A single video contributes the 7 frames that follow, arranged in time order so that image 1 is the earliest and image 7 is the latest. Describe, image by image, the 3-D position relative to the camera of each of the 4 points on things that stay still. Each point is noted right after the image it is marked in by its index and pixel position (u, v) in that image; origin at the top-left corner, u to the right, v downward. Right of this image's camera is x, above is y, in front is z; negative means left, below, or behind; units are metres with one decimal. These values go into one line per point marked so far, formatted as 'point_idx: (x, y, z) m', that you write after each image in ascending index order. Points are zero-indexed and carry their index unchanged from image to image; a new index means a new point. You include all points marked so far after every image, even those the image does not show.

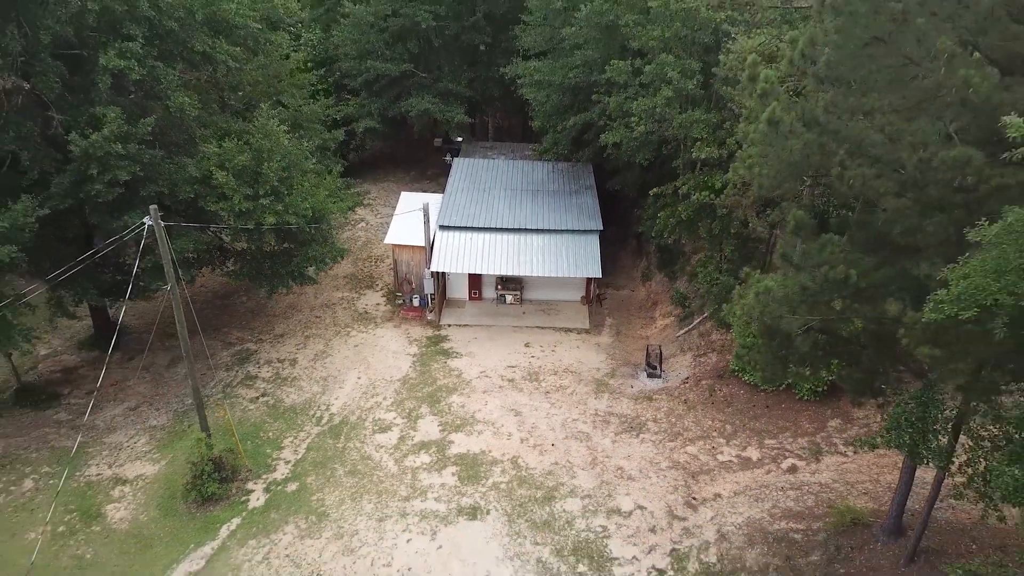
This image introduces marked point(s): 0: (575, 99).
0: (+1.6, +4.7, +19.6) m
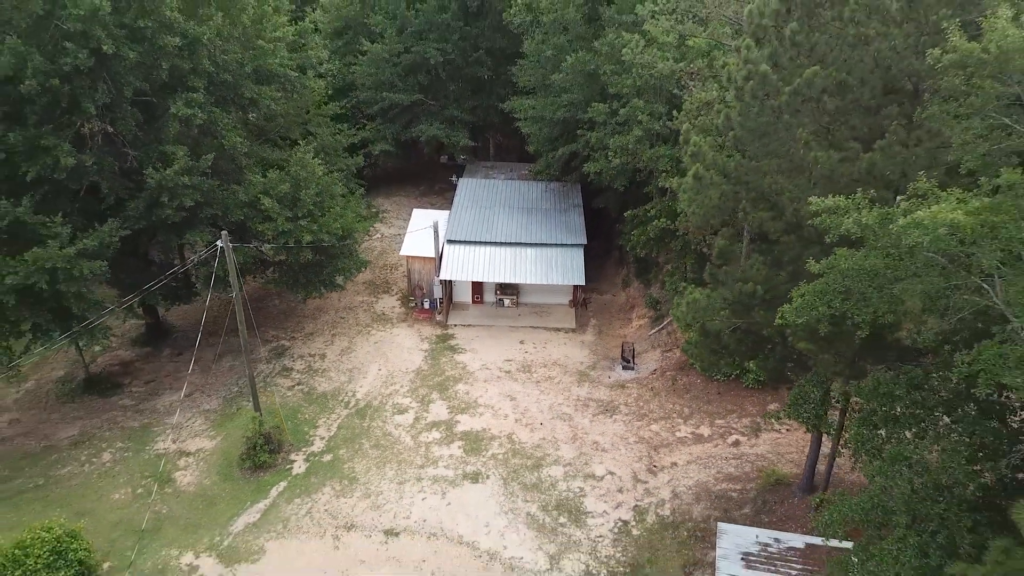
0: (+1.5, +4.6, +22.7) m
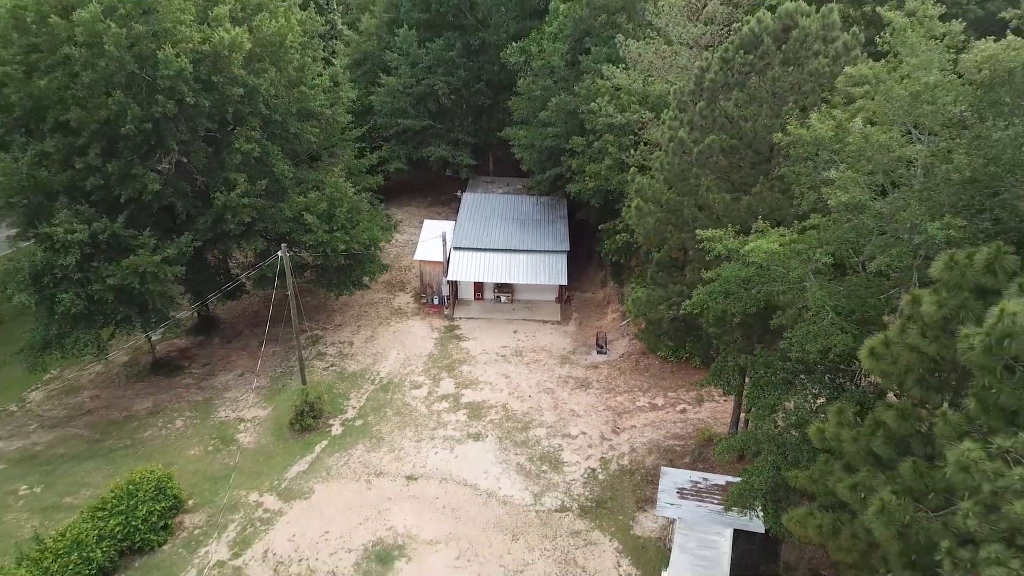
0: (+1.3, +4.6, +27.1) m
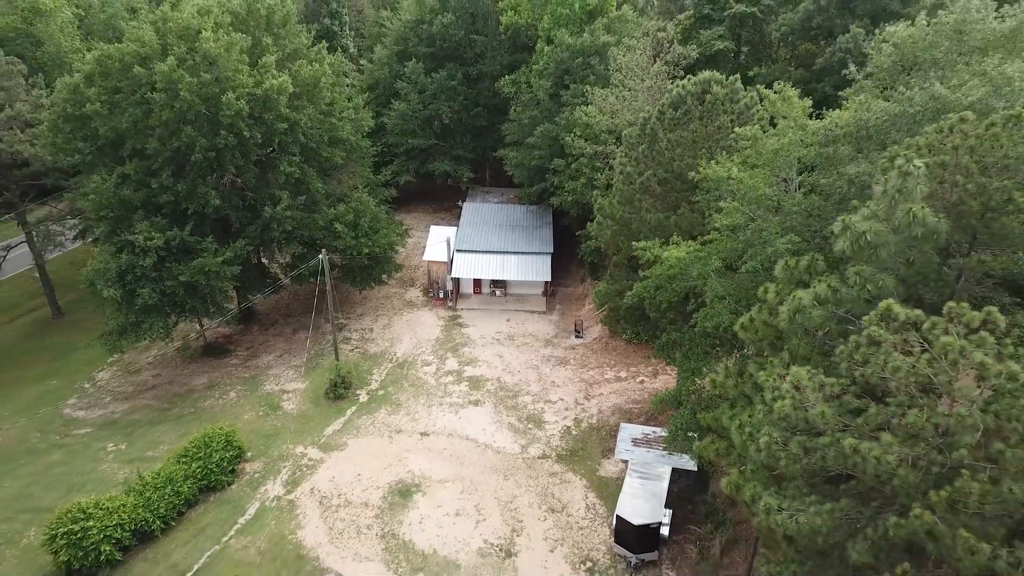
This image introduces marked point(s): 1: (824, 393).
0: (+1.1, +4.8, +32.2) m
1: (+4.3, -1.4, +11.1) m
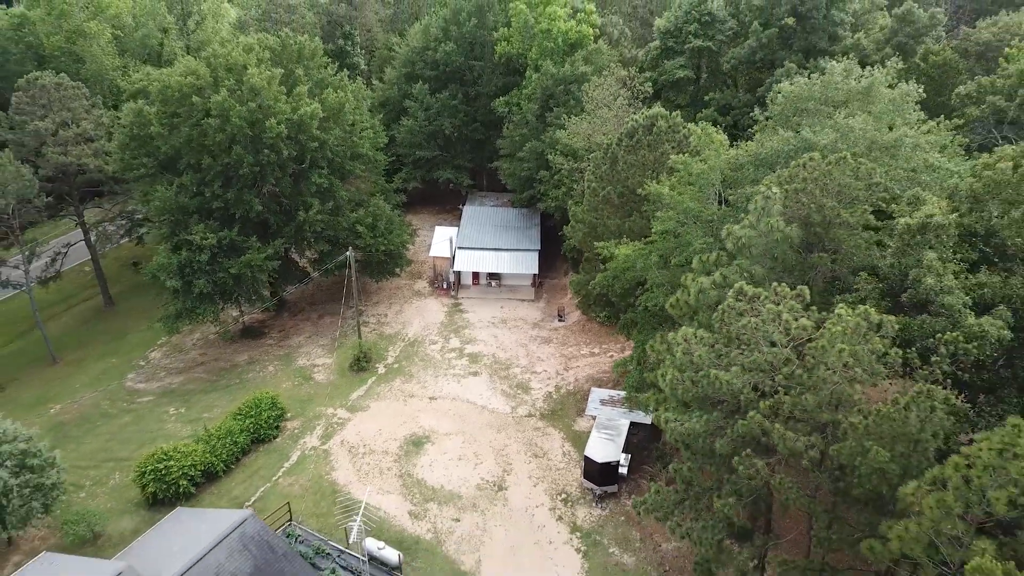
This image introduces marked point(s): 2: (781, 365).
0: (+0.7, +5.2, +37.6) m
1: (+4.0, -1.2, +16.6) m
2: (+5.1, -1.5, +14.8) m
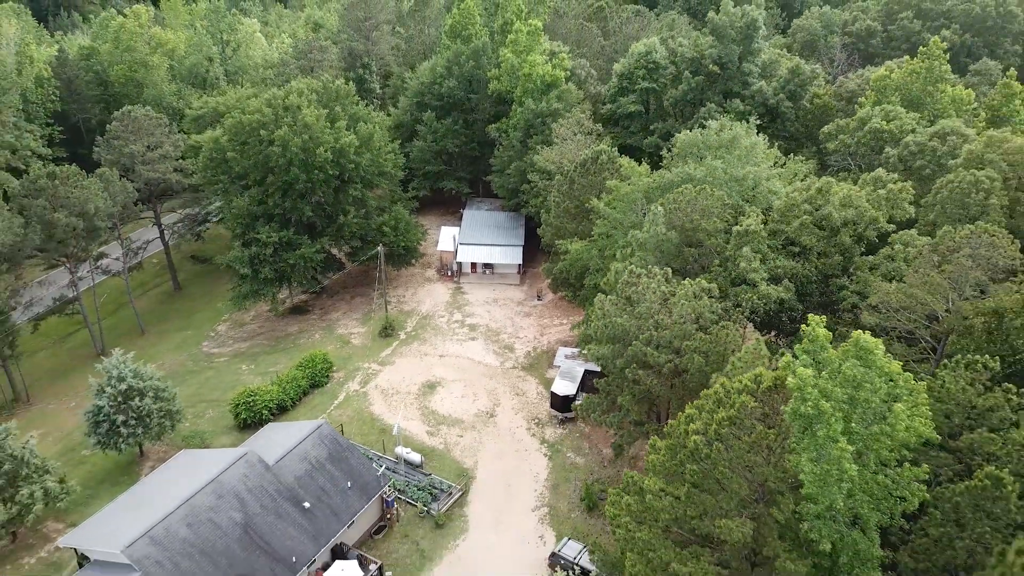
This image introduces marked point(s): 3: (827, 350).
0: (+0.1, +6.0, +47.9) m
1: (+3.5, -0.5, +27.0) m
2: (+4.5, -0.8, +25.2) m
3: (+6.6, -1.2, +16.6) m
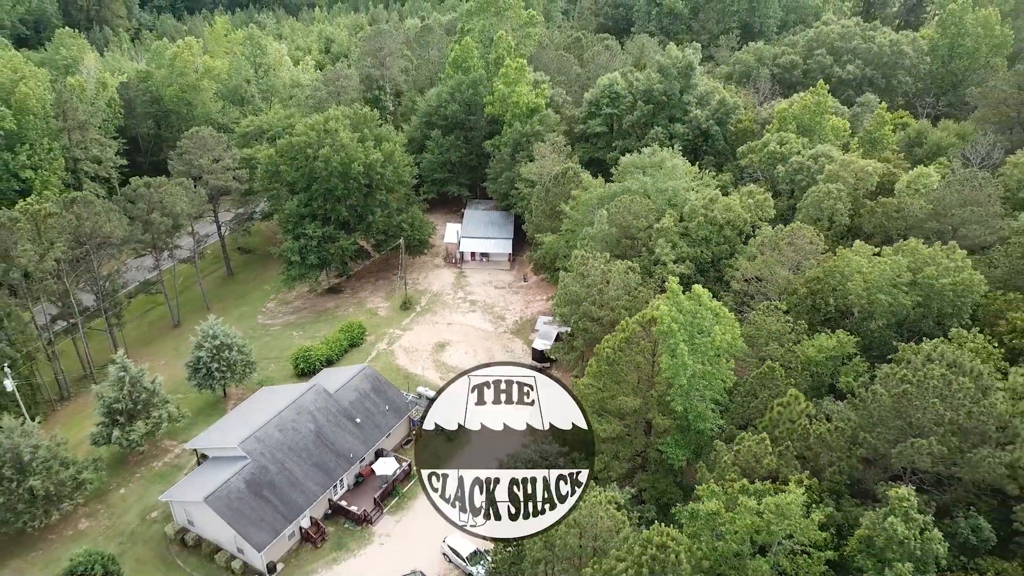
0: (-0.5, +7.2, +59.8) m
1: (+2.9, +0.5, +39.0) m
2: (+4.0, +0.2, +37.2) m
3: (+6.2, -0.3, +28.6) m
